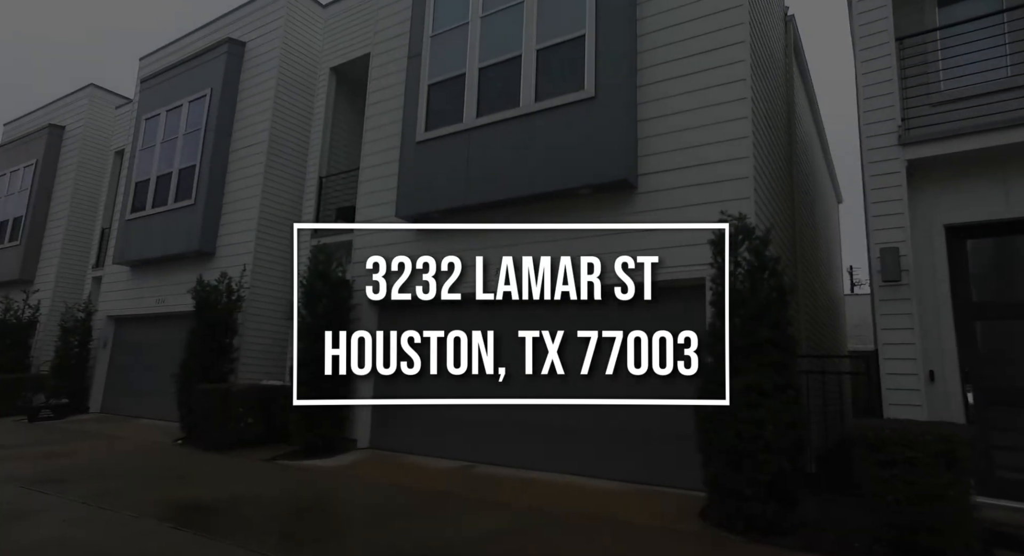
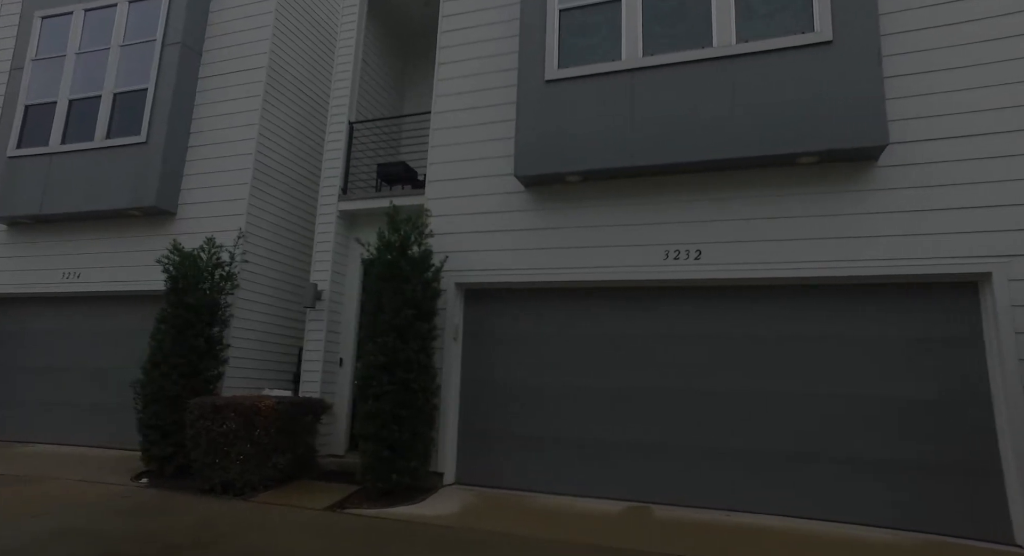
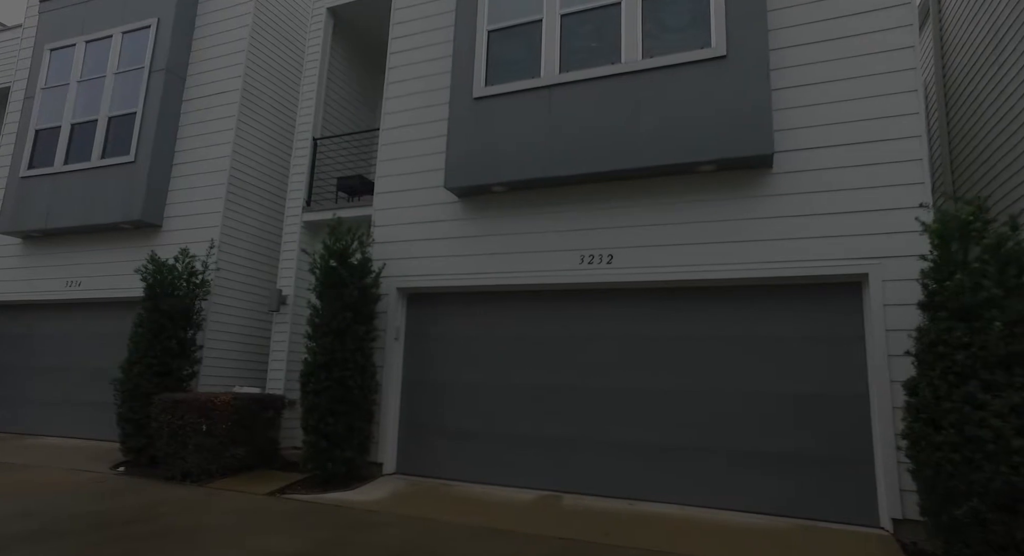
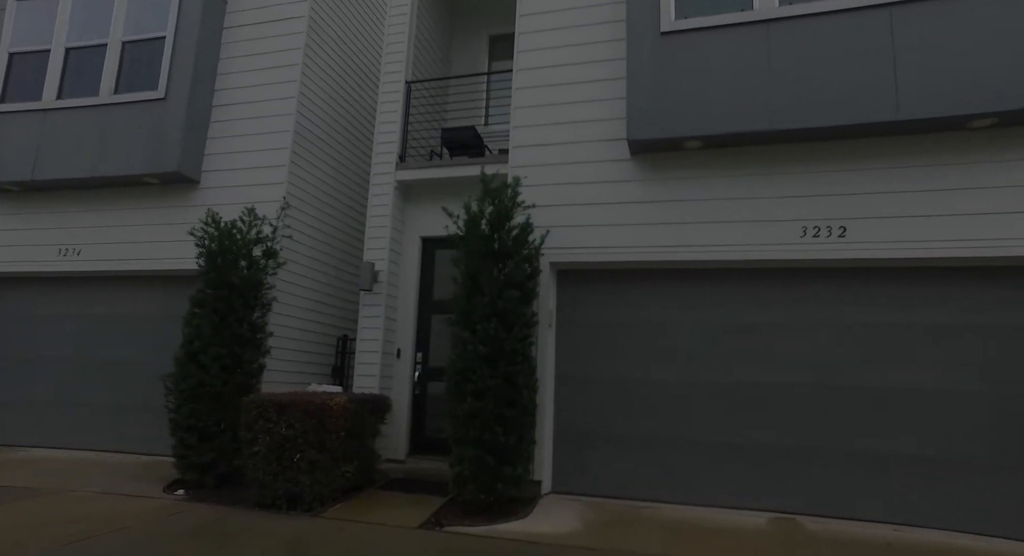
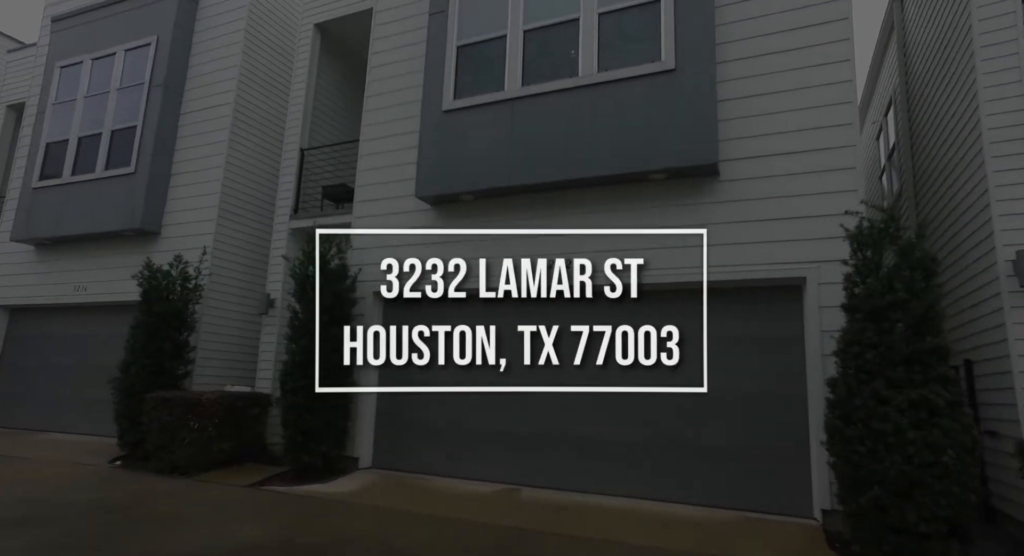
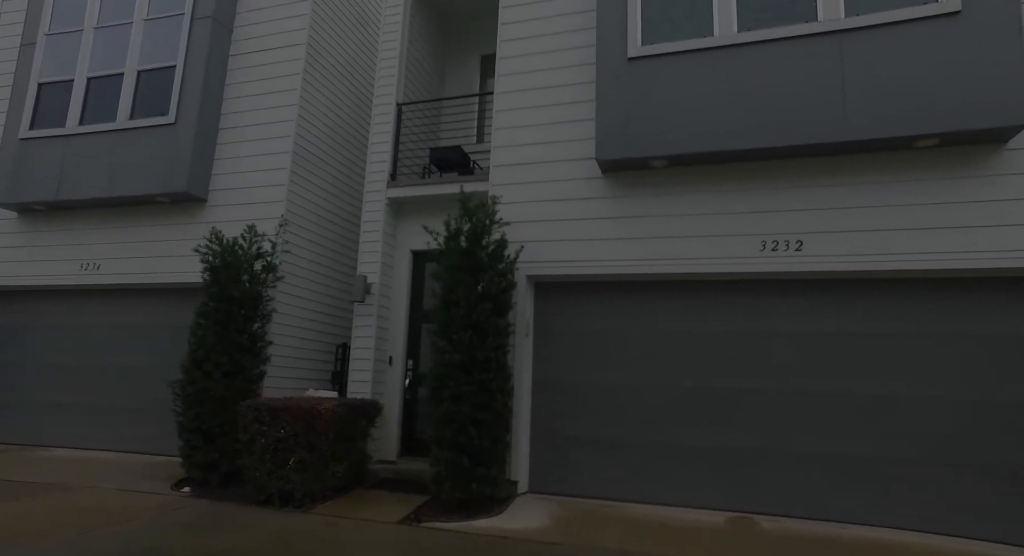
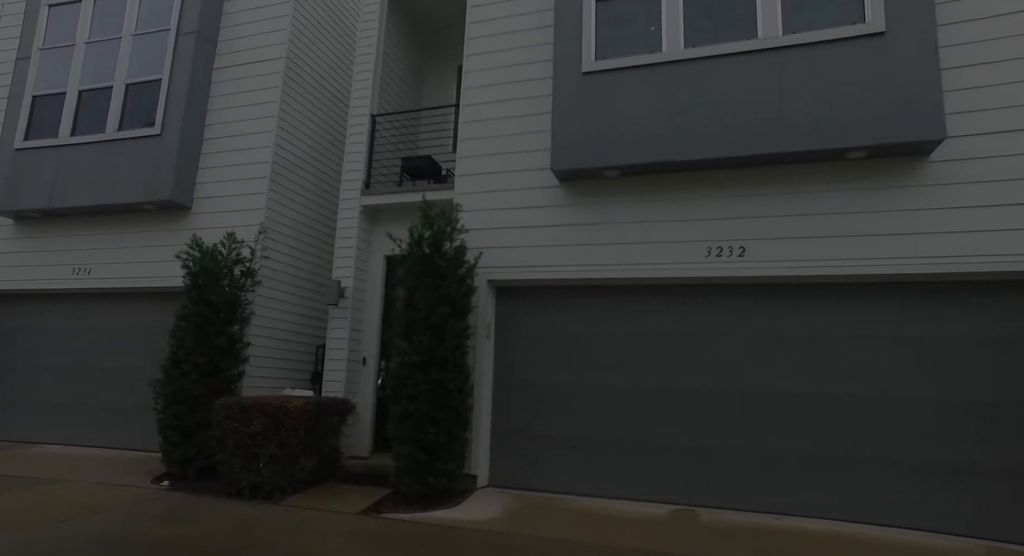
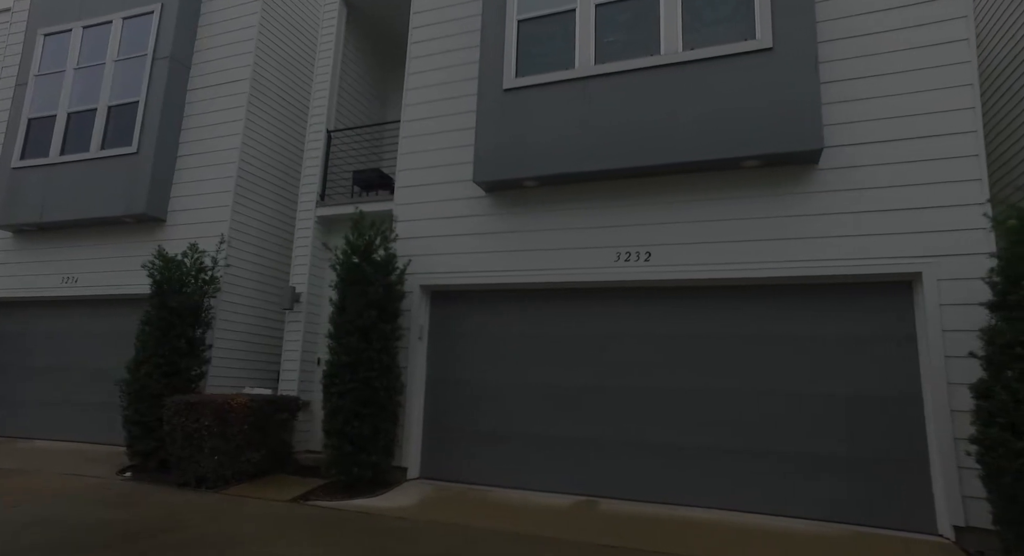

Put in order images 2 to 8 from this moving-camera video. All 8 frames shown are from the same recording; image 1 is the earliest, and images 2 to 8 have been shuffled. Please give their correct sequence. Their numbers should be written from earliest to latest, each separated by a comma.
5, 3, 8, 2, 7, 6, 4
